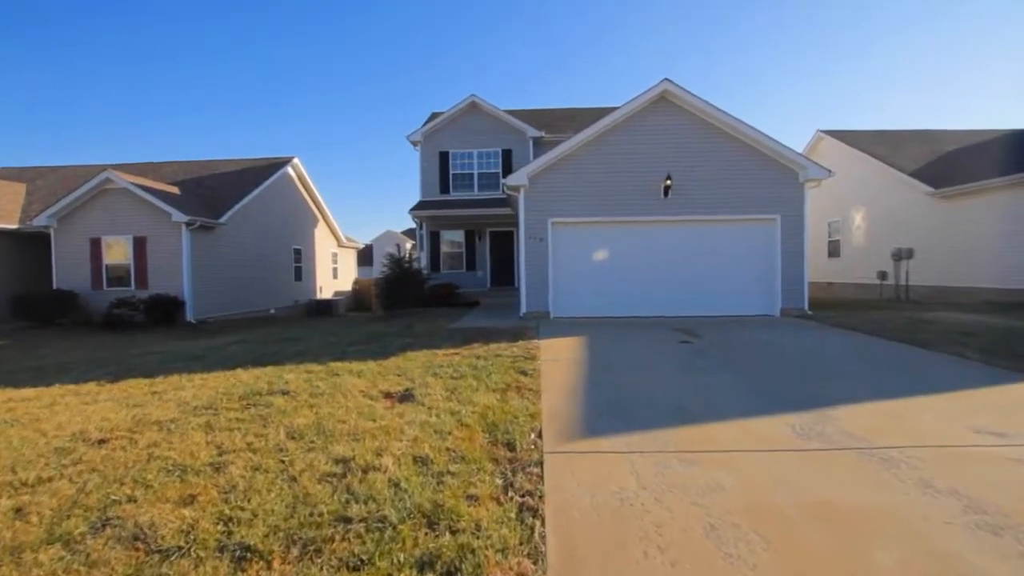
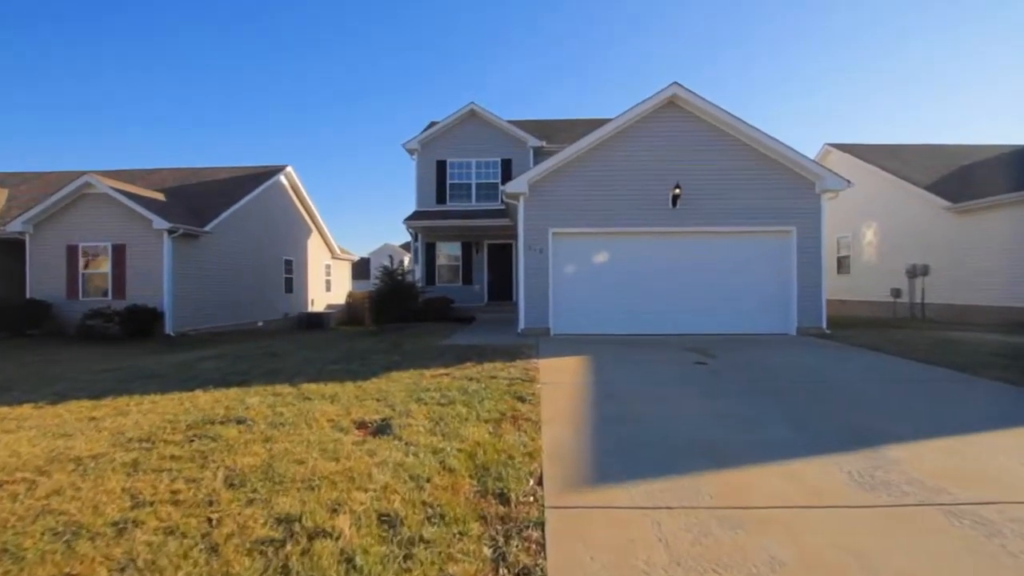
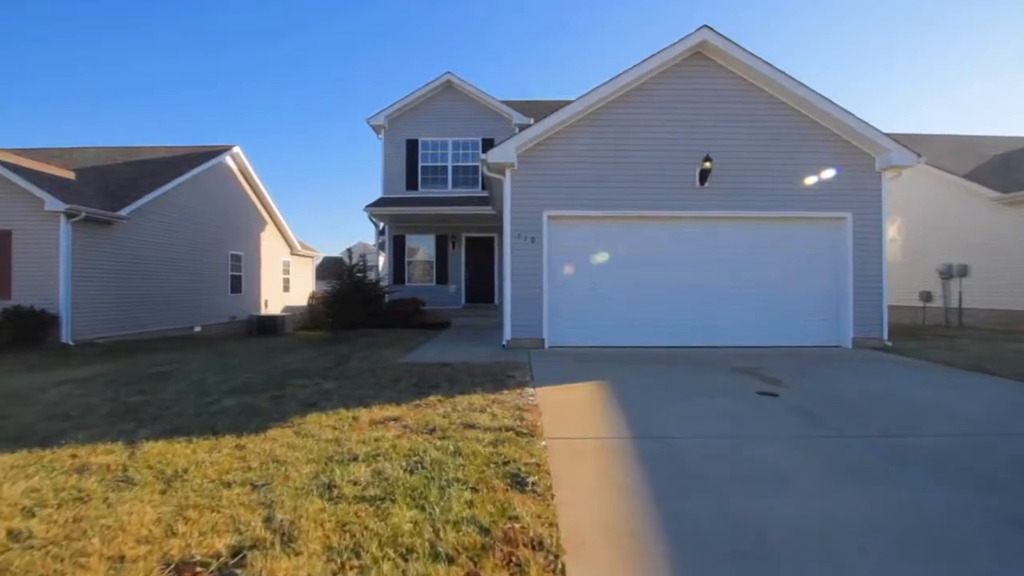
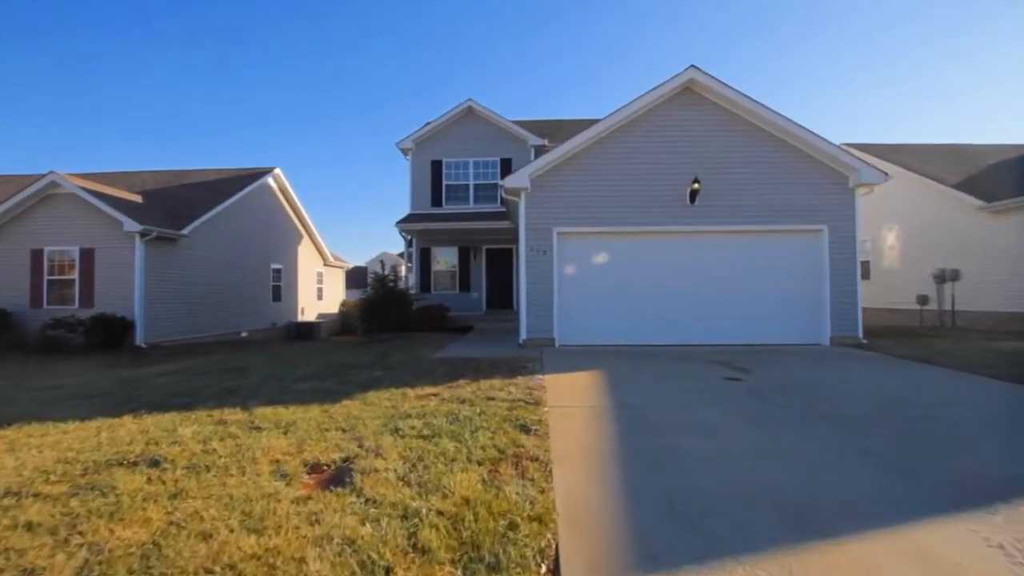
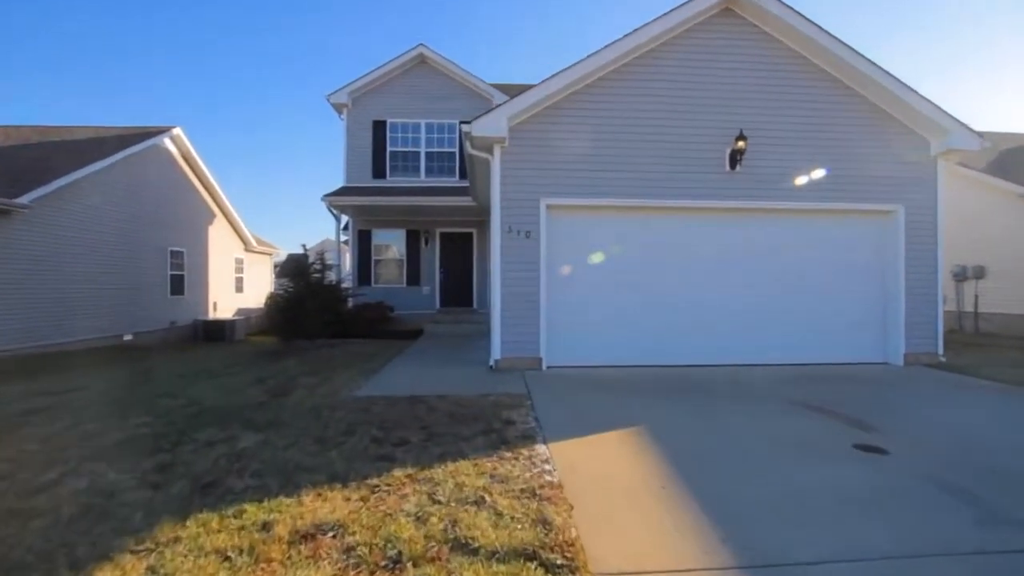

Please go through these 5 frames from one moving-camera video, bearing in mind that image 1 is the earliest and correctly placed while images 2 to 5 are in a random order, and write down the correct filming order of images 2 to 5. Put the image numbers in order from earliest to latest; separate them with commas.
2, 4, 3, 5
